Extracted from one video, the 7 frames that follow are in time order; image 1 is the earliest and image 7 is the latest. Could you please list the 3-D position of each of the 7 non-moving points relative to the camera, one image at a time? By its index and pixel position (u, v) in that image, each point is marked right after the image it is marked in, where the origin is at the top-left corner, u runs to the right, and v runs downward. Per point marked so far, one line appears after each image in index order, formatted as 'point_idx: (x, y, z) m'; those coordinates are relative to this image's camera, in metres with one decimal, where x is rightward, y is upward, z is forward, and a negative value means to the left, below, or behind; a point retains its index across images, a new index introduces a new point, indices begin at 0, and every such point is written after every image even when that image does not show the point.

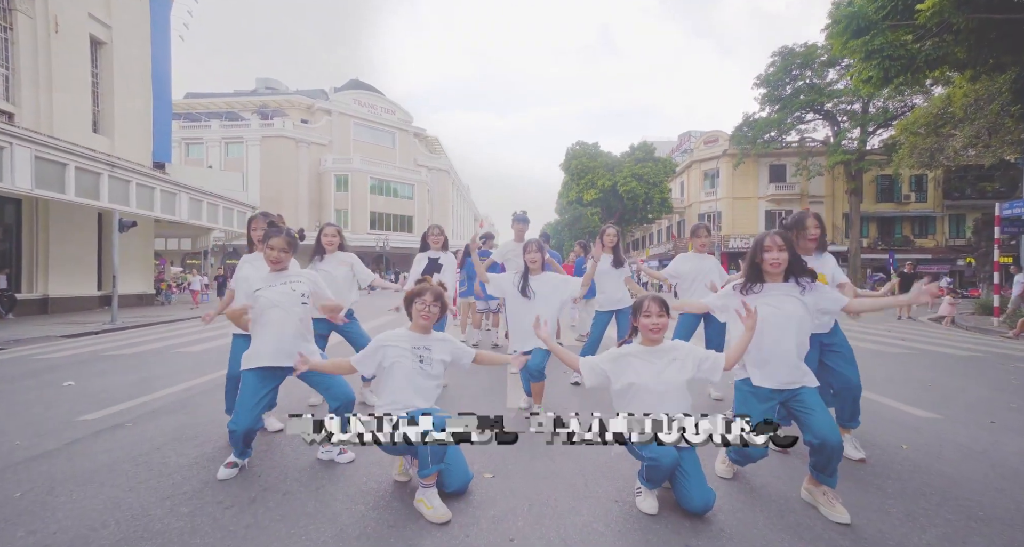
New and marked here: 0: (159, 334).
0: (-8.4, -1.5, +10.7) m
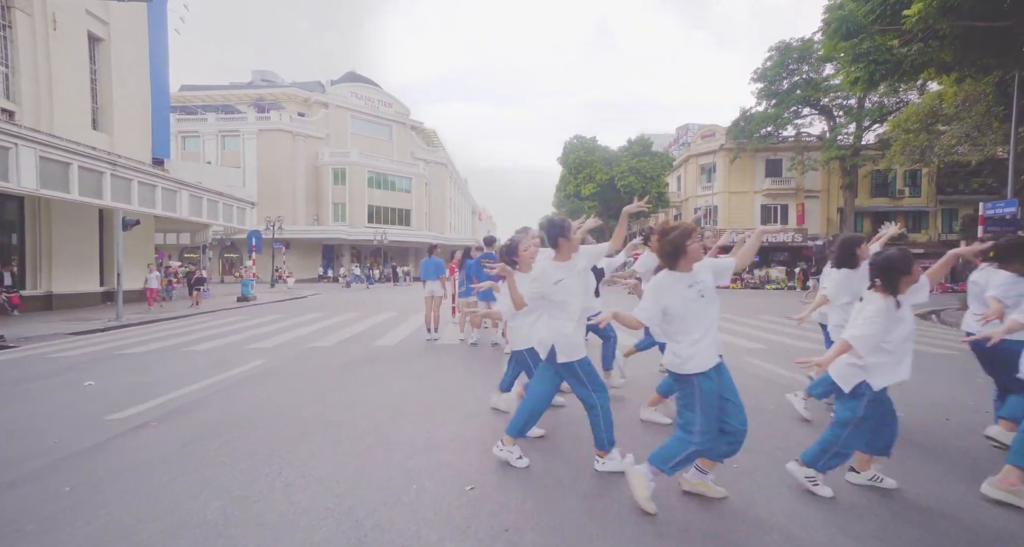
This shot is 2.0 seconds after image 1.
0: (-8.4, -1.4, +11.0) m
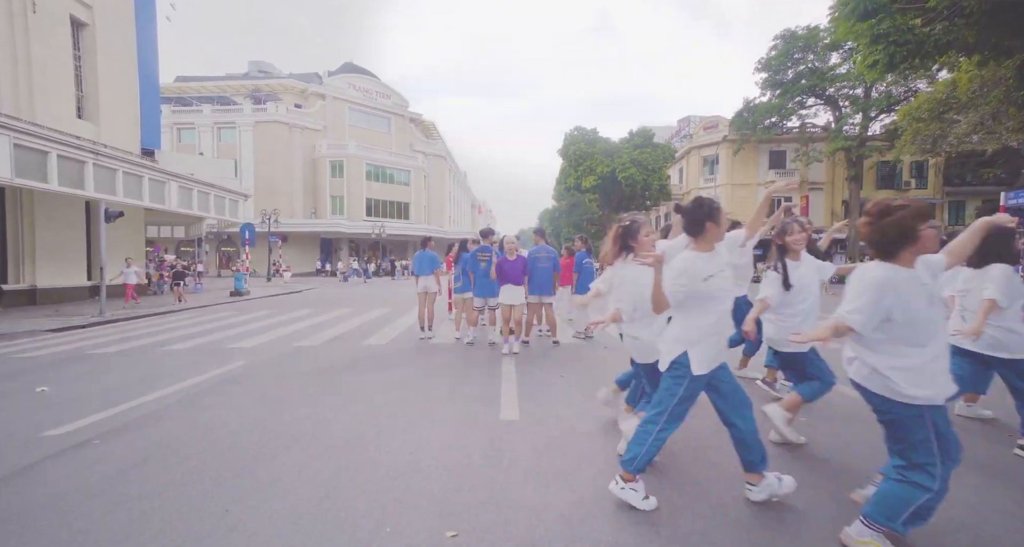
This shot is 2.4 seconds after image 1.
0: (-8.5, -1.3, +10.5) m
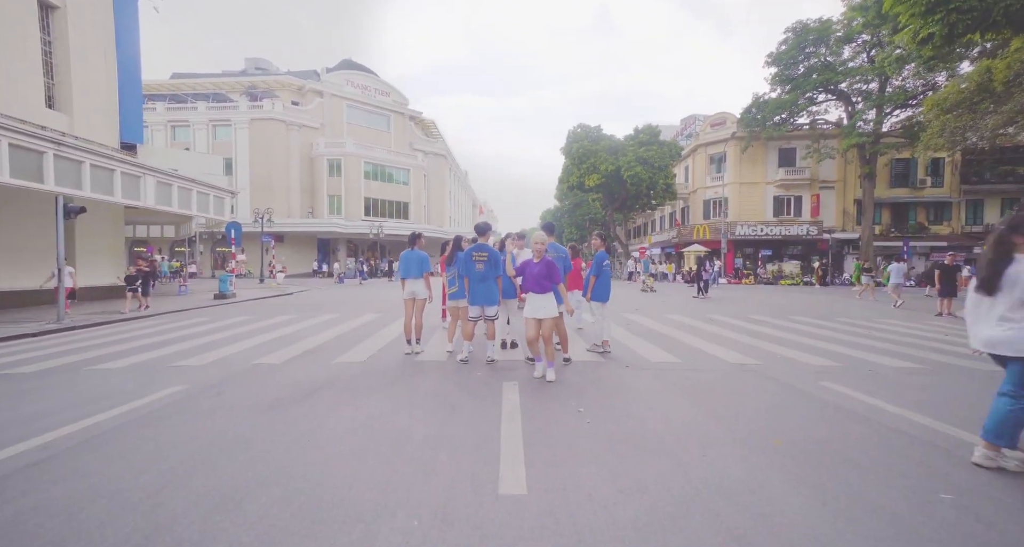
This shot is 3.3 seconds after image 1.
0: (-8.4, -1.3, +9.4) m
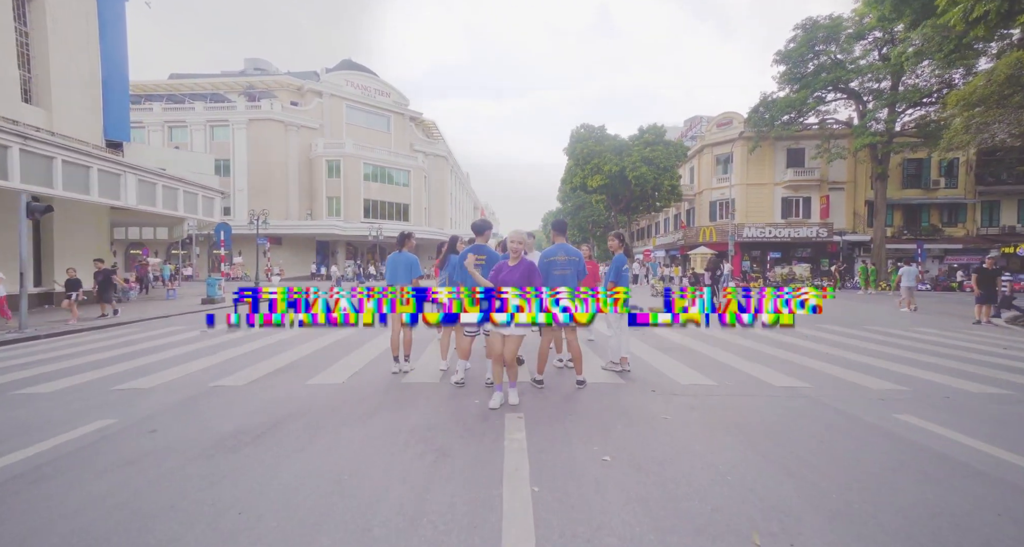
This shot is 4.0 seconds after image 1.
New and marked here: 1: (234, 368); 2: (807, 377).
0: (-8.4, -1.4, +8.5) m
1: (-3.7, -1.3, +6.2) m
2: (+3.6, -1.3, +5.6) m
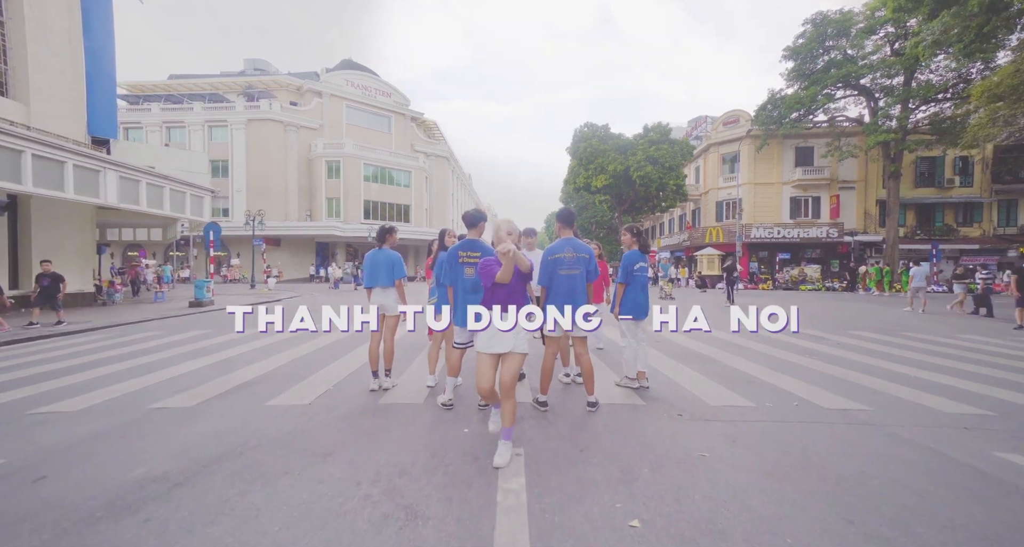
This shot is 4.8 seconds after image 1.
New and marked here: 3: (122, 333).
0: (-8.3, -1.4, +7.7) m
1: (-3.7, -1.3, +5.4) m
2: (+3.6, -1.3, +4.7) m
3: (-9.6, -1.4, +11.2) m
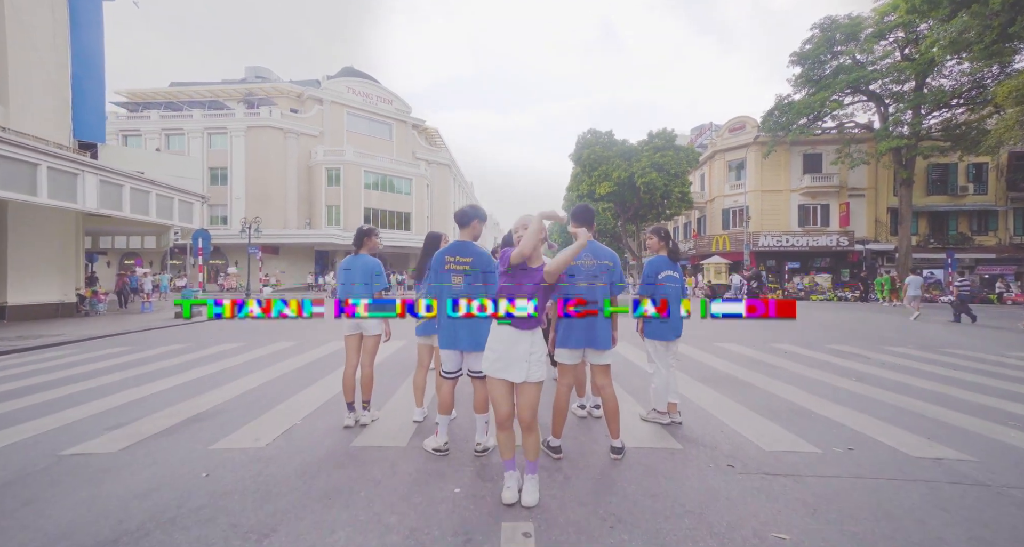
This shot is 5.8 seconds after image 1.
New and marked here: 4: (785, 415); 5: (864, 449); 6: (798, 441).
0: (-8.3, -1.6, +6.9) m
1: (-3.7, -1.4, +4.6) m
2: (+3.6, -1.4, +3.8) m
3: (-9.6, -1.6, +10.4) m
4: (+2.6, -1.3, +4.3) m
5: (+2.6, -1.3, +3.4) m
6: (+2.3, -1.3, +3.7) m
